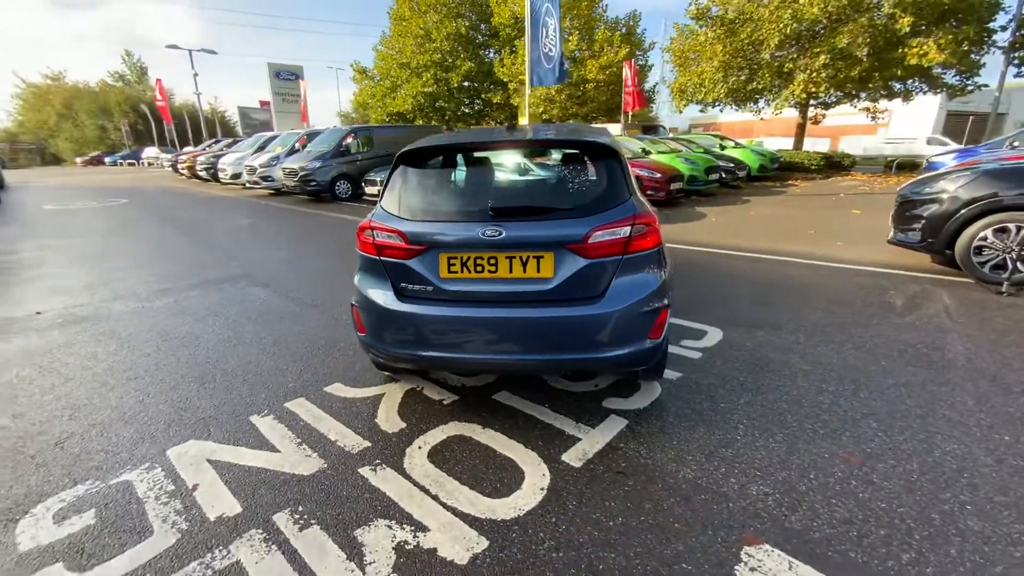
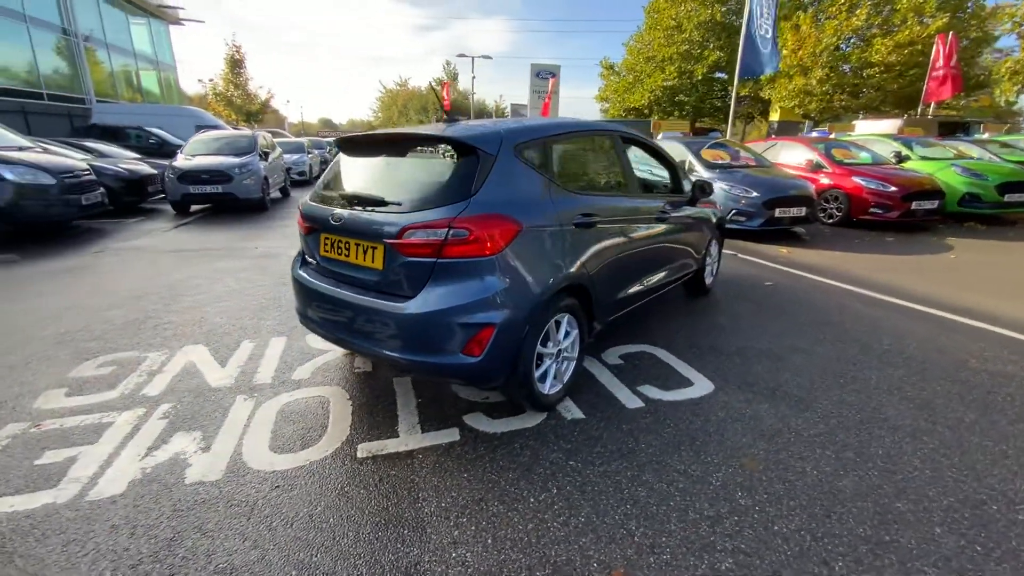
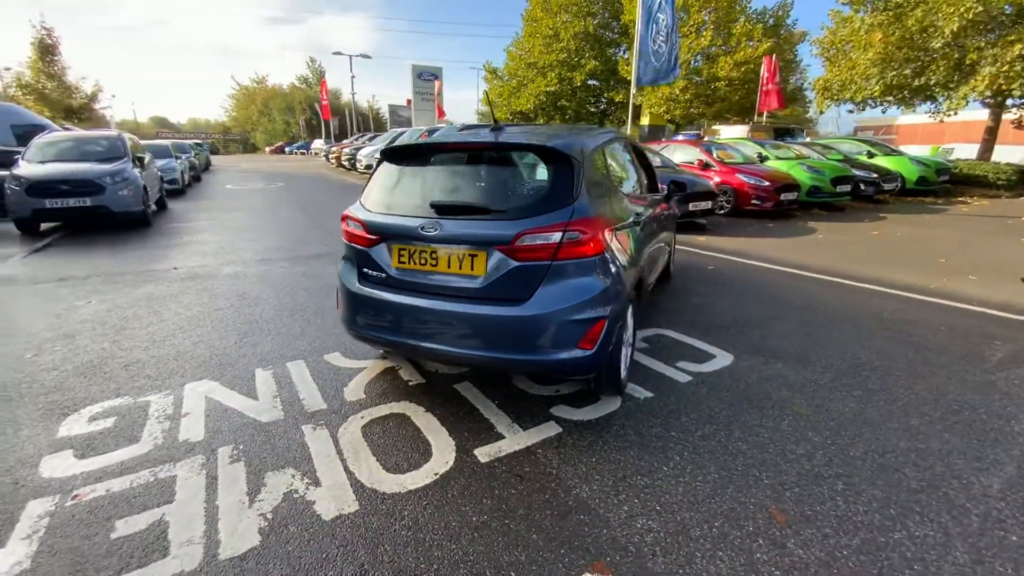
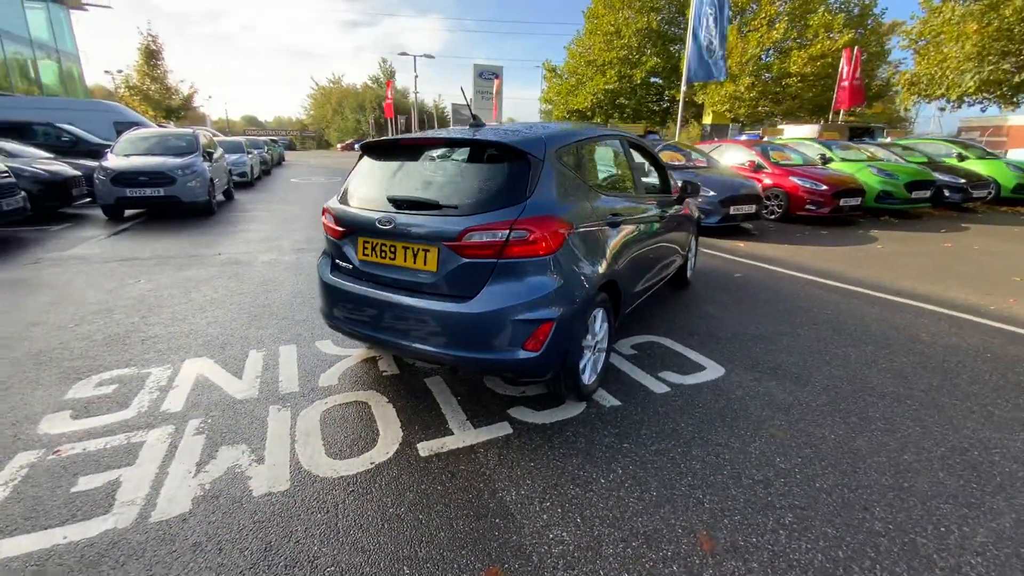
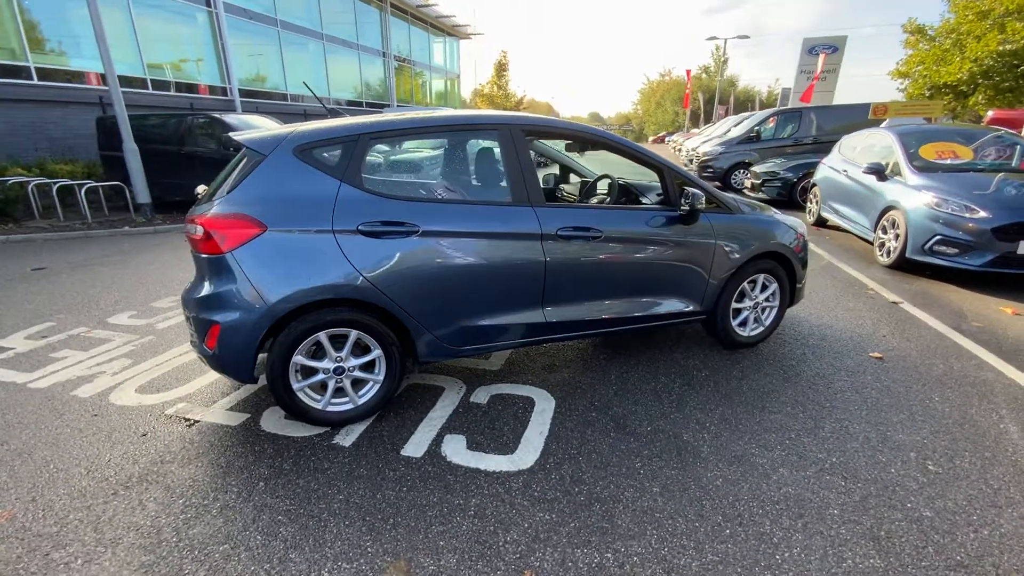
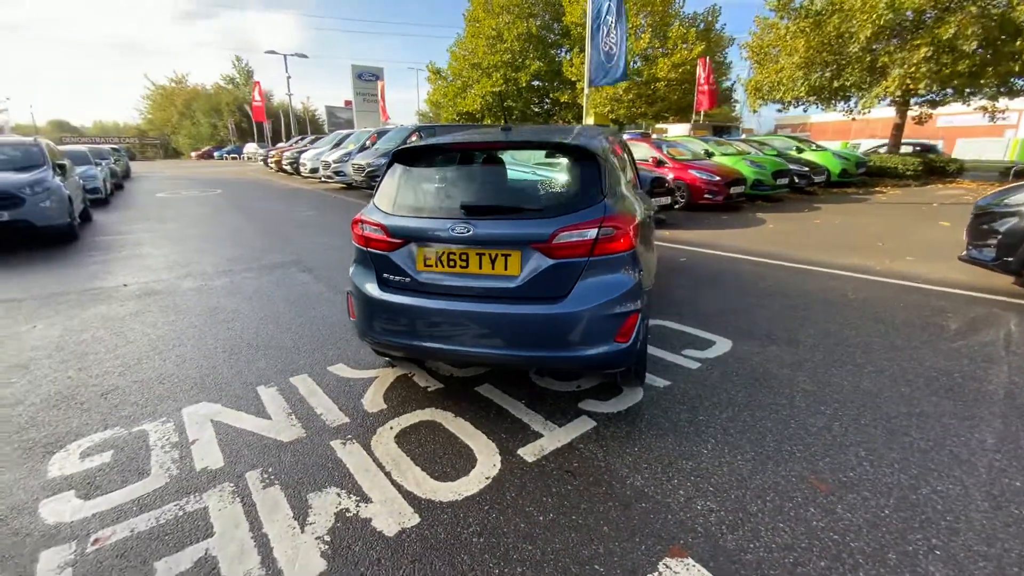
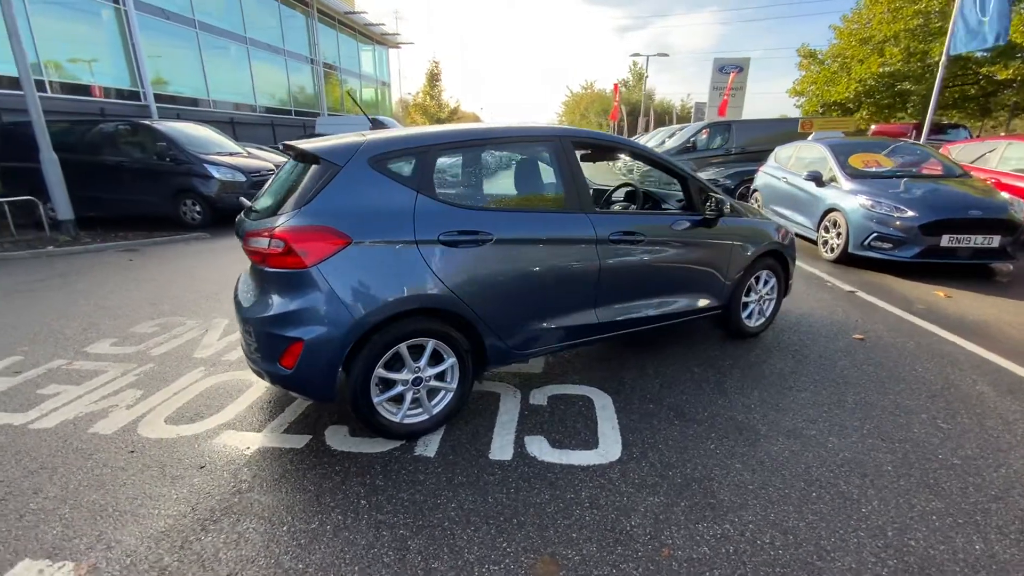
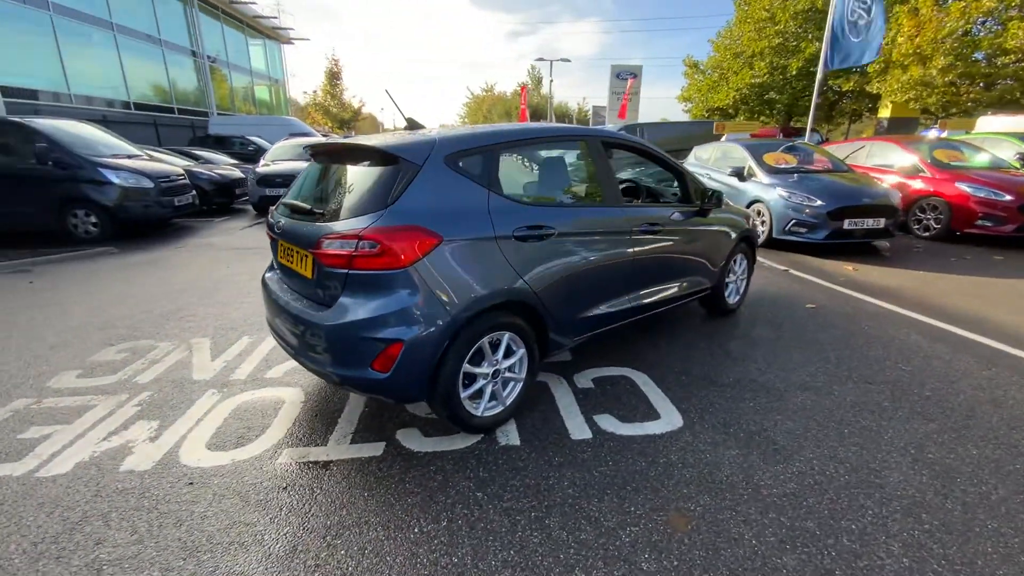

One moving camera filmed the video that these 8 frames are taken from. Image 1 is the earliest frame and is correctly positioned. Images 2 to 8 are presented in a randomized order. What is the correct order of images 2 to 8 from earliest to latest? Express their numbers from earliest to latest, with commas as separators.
6, 3, 4, 2, 8, 7, 5
